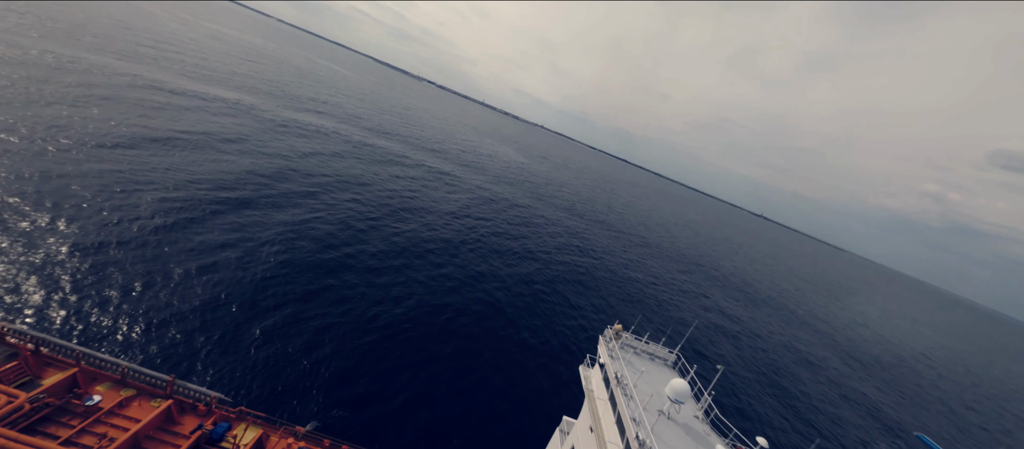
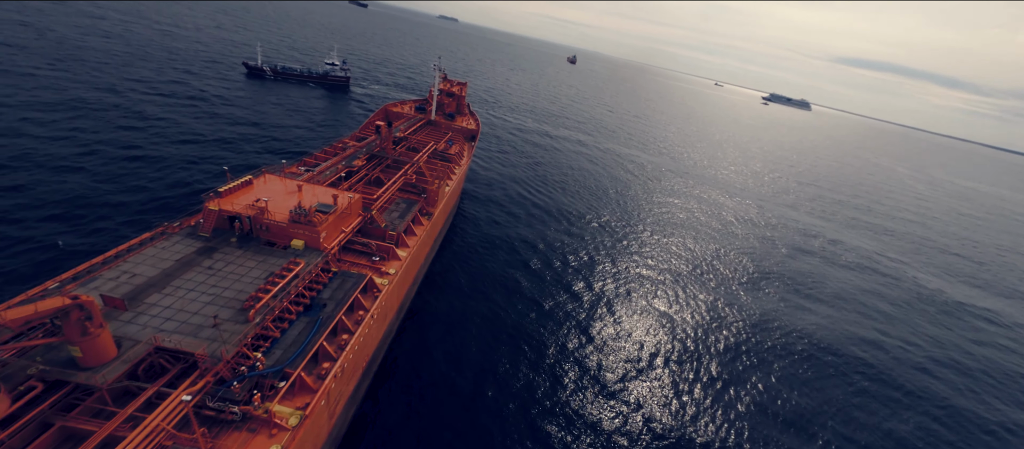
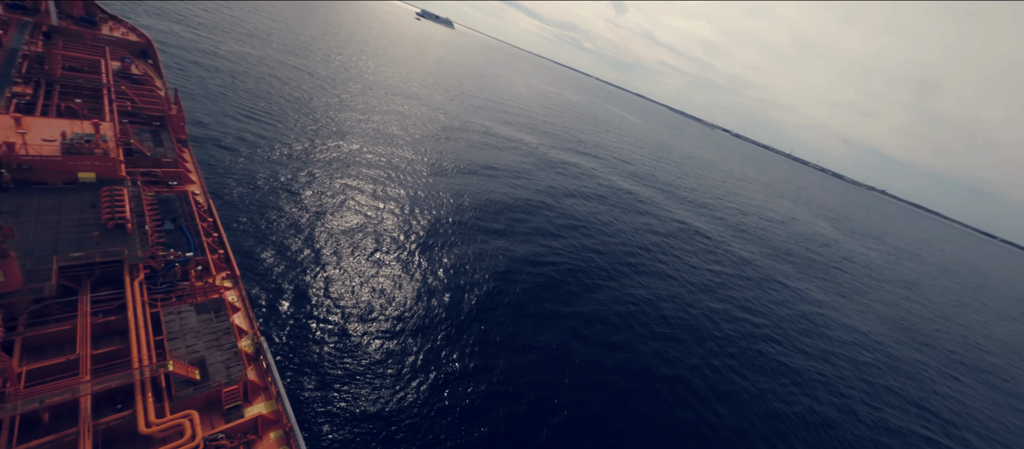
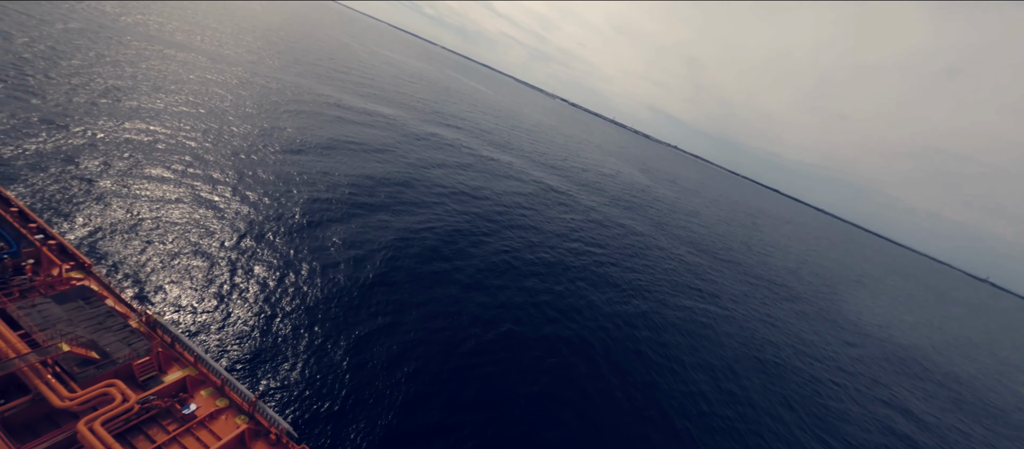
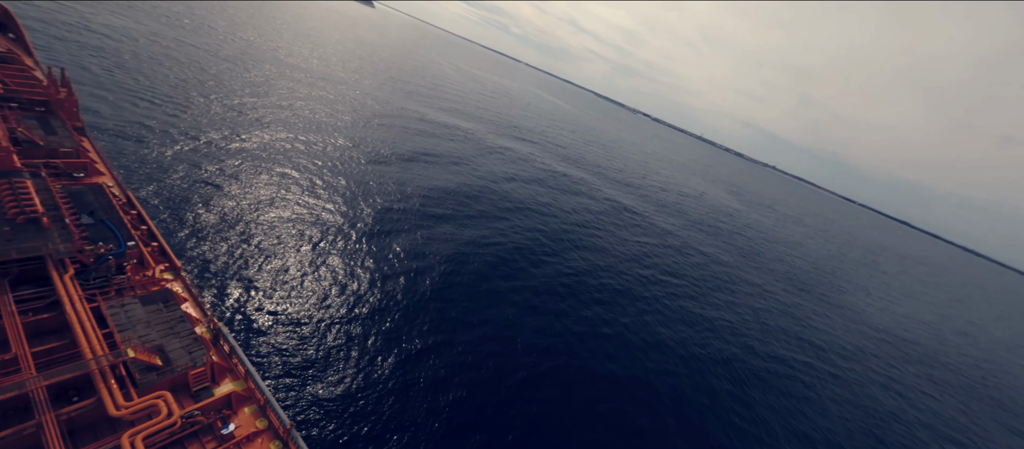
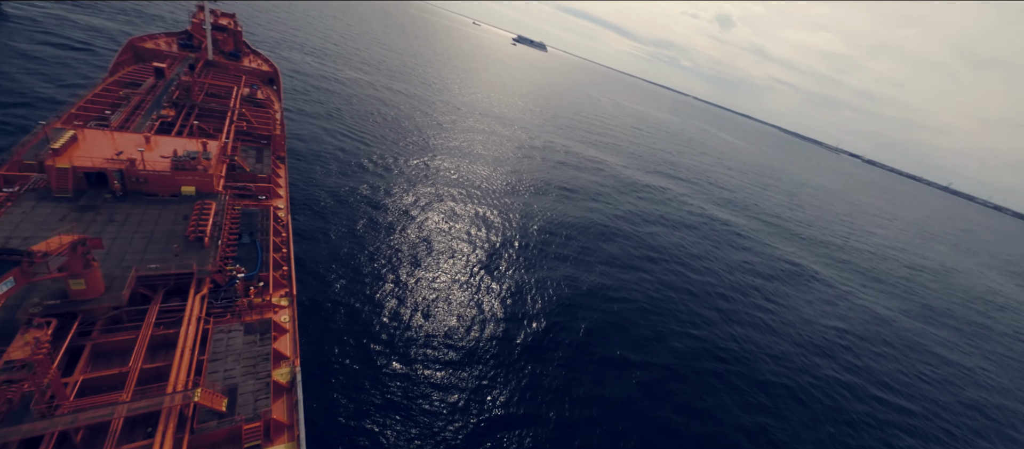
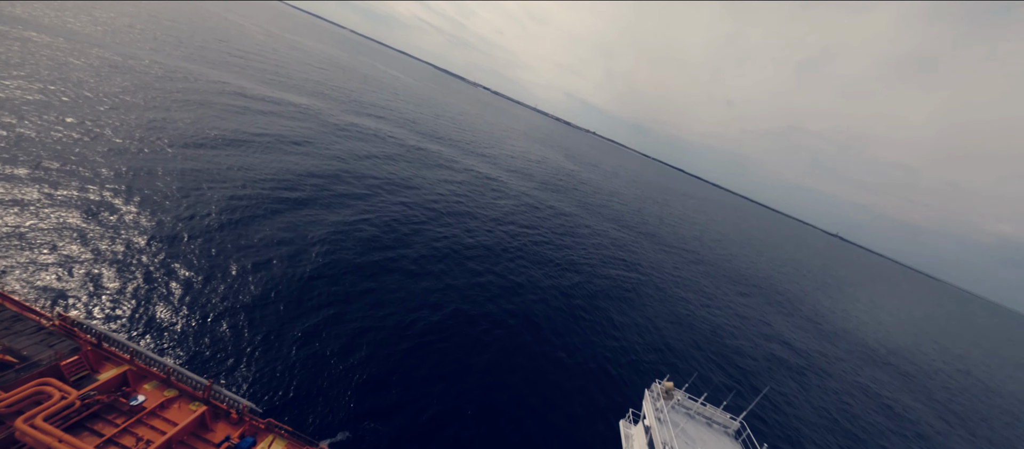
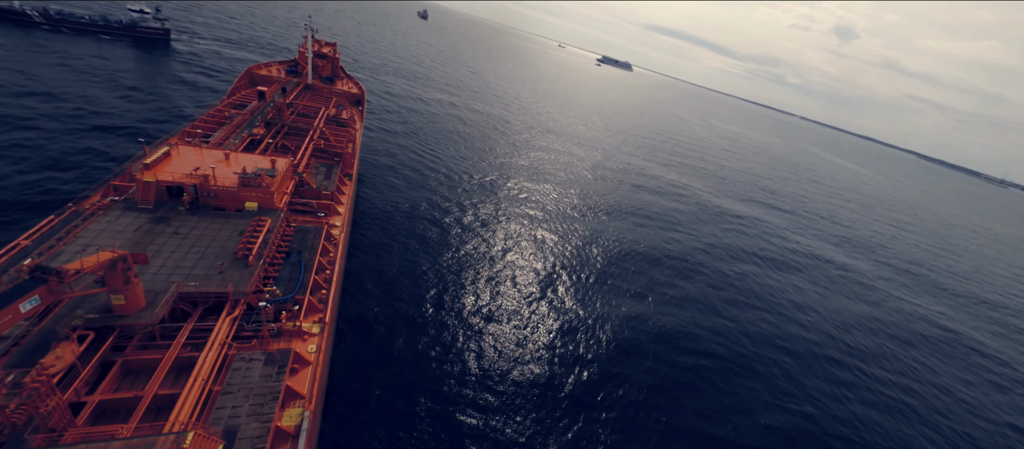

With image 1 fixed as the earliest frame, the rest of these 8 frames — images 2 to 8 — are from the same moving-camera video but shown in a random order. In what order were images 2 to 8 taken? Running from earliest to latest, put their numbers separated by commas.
7, 4, 5, 3, 6, 8, 2
